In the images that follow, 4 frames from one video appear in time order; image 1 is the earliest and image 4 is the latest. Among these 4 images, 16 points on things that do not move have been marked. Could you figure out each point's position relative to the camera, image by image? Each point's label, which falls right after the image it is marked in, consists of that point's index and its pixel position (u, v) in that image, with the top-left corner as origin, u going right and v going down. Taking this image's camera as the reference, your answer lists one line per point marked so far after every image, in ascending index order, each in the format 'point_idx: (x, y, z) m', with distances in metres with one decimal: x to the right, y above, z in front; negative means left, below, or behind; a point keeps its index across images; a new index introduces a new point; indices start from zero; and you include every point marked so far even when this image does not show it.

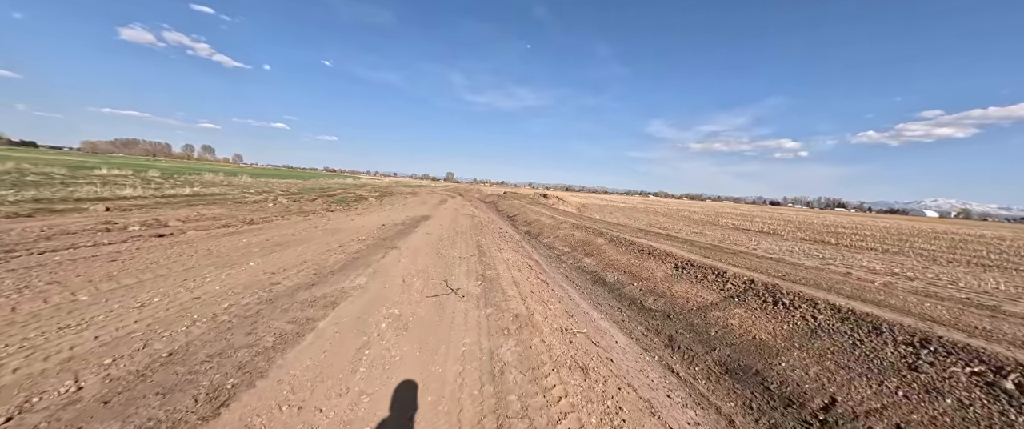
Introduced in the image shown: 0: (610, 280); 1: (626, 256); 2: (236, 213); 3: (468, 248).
0: (+3.5, -2.4, +11.5) m
1: (+4.8, -1.7, +13.2) m
2: (-14.4, +0.1, +16.6) m
3: (-1.4, -1.1, +10.4) m
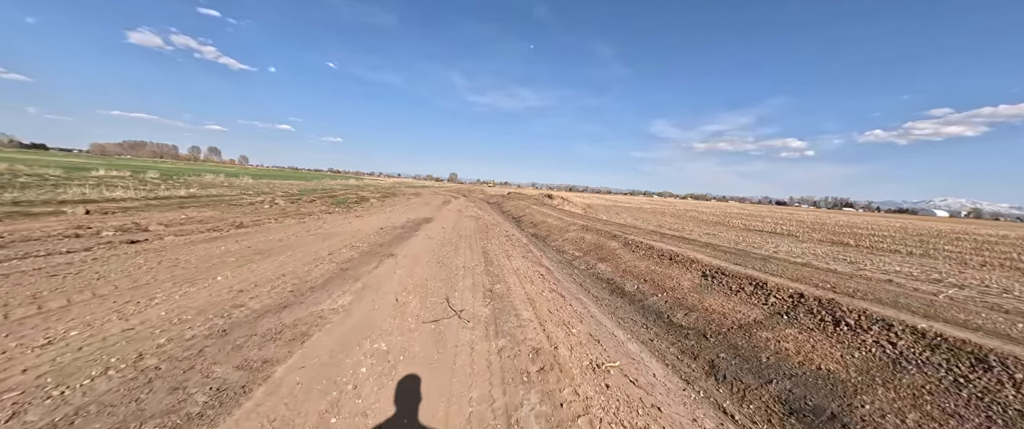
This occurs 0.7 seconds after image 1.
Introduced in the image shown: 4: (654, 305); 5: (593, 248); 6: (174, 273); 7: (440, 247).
0: (+3.8, -2.4, +10.4) m
1: (+5.1, -1.8, +12.1) m
2: (-14.0, -0.1, +15.7) m
3: (-1.1, -1.2, +9.3) m
4: (+4.0, -2.6, +9.0) m
5: (+4.1, -1.7, +16.0) m
6: (-6.2, -1.1, +5.8) m
7: (-2.2, -1.1, +10.1) m
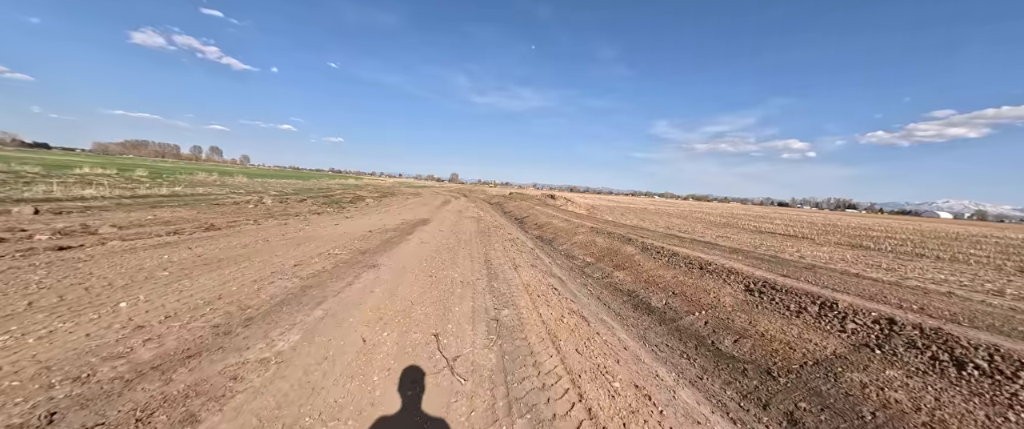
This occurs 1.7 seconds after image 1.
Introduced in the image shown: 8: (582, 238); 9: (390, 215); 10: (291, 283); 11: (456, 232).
0: (+4.0, -2.5, +8.8) m
1: (+5.3, -1.9, +10.5) m
2: (-13.8, -0.1, +14.2) m
3: (-0.9, -1.3, +7.8) m
4: (+4.2, -2.6, +7.4) m
5: (+4.3, -1.8, +14.5) m
6: (-6.0, -1.1, +4.3) m
7: (-2.0, -1.1, +8.6) m
8: (+4.1, -1.4, +18.3) m
9: (-7.5, 0.0, +19.6) m
10: (-3.8, -1.2, +5.4) m
11: (-2.4, -0.8, +13.7) m
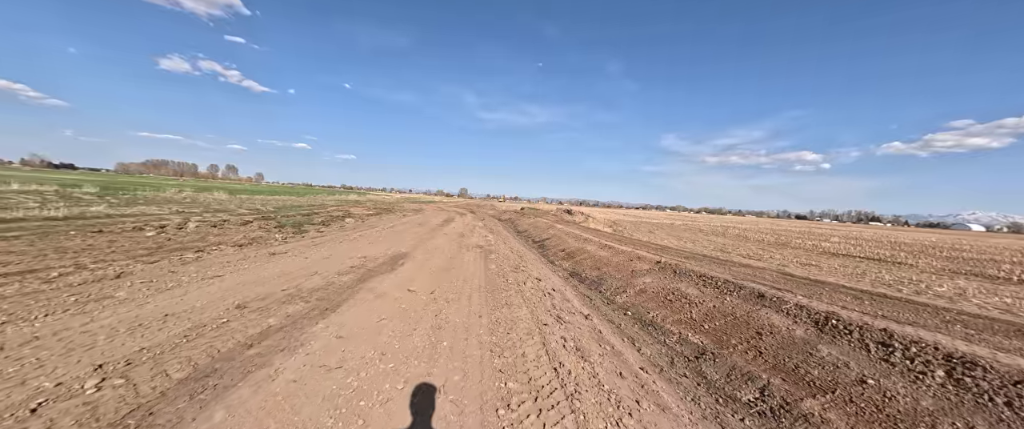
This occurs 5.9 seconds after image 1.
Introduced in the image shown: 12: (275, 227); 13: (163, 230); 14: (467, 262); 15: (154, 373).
0: (+4.7, -3.2, +1.9) m
1: (+6.1, -2.6, +3.6) m
2: (-12.9, -1.1, +7.8) m
3: (-0.2, -1.9, +1.0) m
4: (+4.9, -3.2, +0.5) m
5: (+5.2, -2.7, +7.6) m
6: (-5.4, -1.6, -2.3) m
7: (-1.3, -1.8, +1.9) m
8: (+5.1, -2.5, +11.4) m
9: (-6.5, -1.3, +13.1) m
10: (-3.1, -1.7, -1.2) m
11: (-1.5, -1.7, +7.0) m
12: (-13.3, -0.7, +18.0) m
13: (-15.4, -0.7, +14.2) m
14: (-1.6, -1.6, +11.2) m
15: (-3.7, -1.6, +3.4) m
